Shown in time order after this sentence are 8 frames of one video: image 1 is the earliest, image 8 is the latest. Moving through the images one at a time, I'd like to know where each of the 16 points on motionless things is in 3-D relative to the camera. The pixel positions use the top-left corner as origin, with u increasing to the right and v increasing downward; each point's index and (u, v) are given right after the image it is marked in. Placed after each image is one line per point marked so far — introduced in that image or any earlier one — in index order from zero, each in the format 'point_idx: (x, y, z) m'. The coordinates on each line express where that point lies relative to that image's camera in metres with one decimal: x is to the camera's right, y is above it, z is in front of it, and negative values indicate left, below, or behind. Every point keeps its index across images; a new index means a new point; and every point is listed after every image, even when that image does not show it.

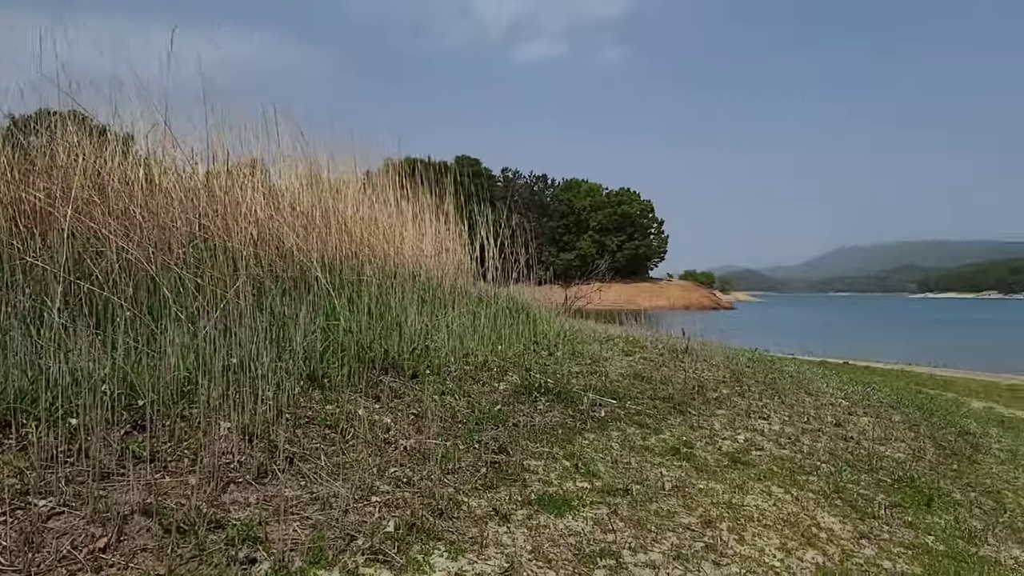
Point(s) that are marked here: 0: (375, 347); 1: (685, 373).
0: (-1.6, -0.7, +8.3) m
1: (+2.8, -1.3, +11.1) m
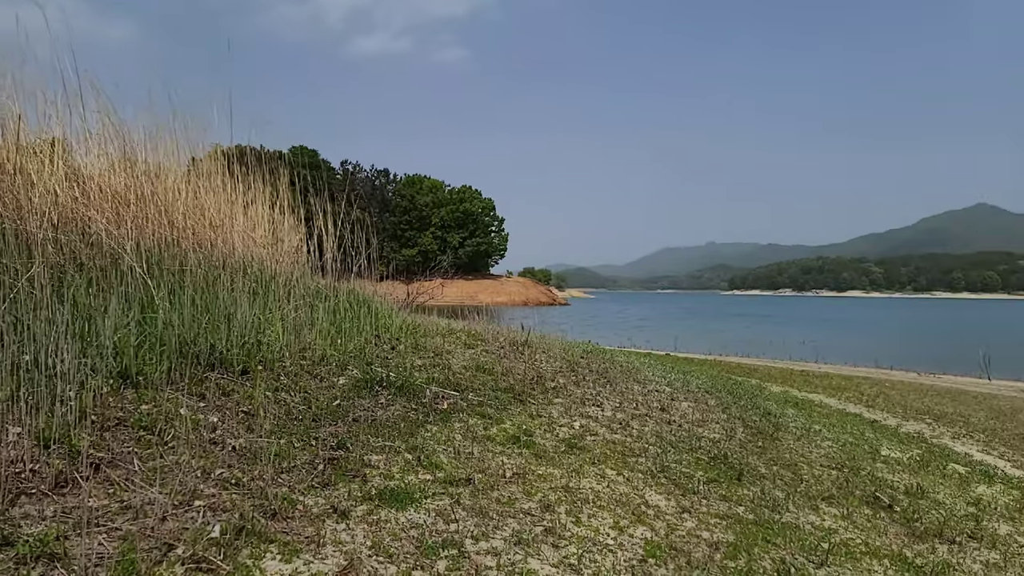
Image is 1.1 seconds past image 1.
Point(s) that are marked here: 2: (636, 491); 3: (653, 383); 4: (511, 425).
0: (-3.5, -0.6, +7.7) m
1: (+0.2, -1.2, +11.3) m
2: (+1.1, -1.9, +6.5) m
3: (+2.6, -1.7, +12.6) m
4: (0.0, -1.6, +8.0) m
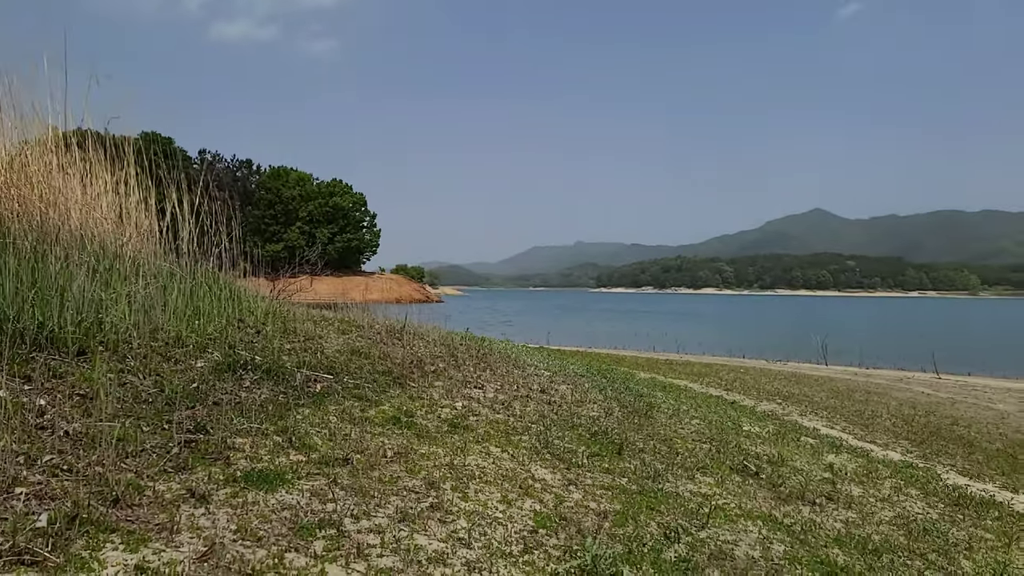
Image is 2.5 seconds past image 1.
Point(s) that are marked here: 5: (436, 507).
0: (-4.7, -0.3, +6.7) m
1: (-1.7, -1.0, +10.9) m
2: (+0.1, -1.6, +6.3) m
3: (+0.4, -1.4, +12.6) m
4: (-1.3, -1.3, +7.6) m
5: (-0.5, -1.5, +4.8) m
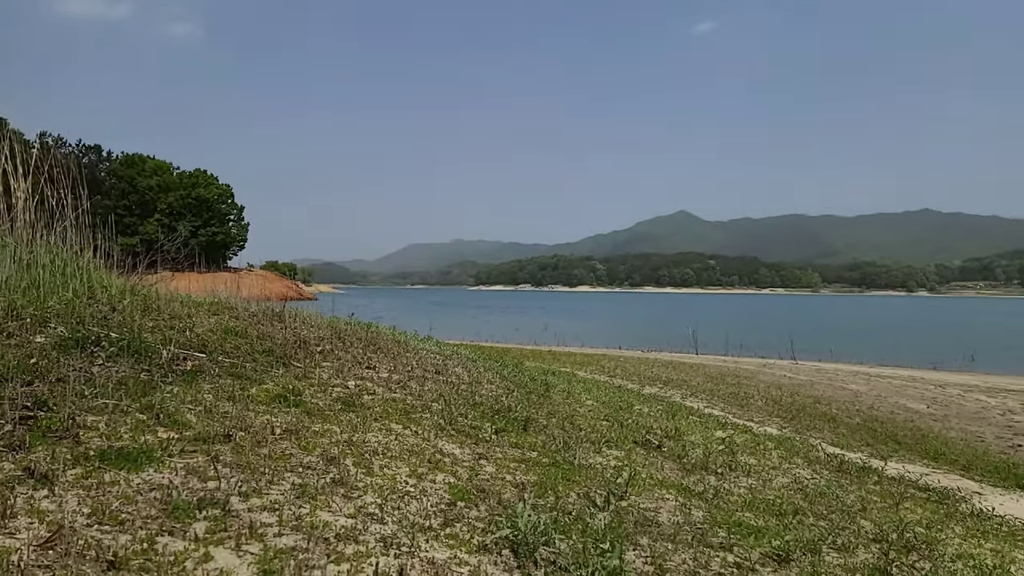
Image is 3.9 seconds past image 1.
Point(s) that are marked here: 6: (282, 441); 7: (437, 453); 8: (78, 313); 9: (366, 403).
0: (-5.4, 0.0, +5.3) m
1: (-3.3, -0.6, +10.0) m
2: (-0.7, -1.3, +5.8) m
3: (-1.5, -1.1, +12.0) m
4: (-2.3, -0.9, +6.8) m
5: (-1.0, -1.2, +4.1) m
6: (-1.6, -1.1, +4.9) m
7: (-0.6, -1.3, +5.5) m
8: (-4.7, -0.3, +7.6) m
9: (-1.4, -1.1, +6.9) m
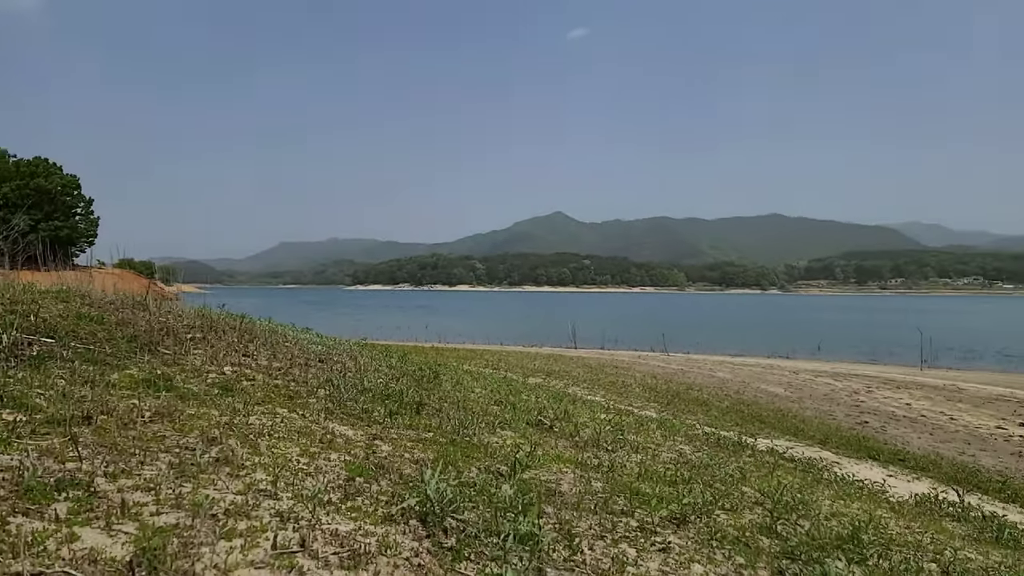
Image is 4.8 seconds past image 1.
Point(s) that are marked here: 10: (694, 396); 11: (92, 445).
0: (-6.1, +0.3, +4.1) m
1: (-4.8, -0.4, +9.1) m
2: (-1.5, -1.1, +5.4) m
3: (-3.4, -0.9, +11.4) m
4: (-3.3, -0.7, +6.2) m
5: (-1.6, -0.9, +3.8) m
6: (-2.2, -0.9, +4.4) m
7: (-1.4, -1.1, +5.2) m
8: (-5.8, -0.1, +6.5) m
9: (-2.4, -0.9, +6.4) m
10: (+4.7, -2.8, +18.1) m
11: (-2.1, -0.8, +3.5) m
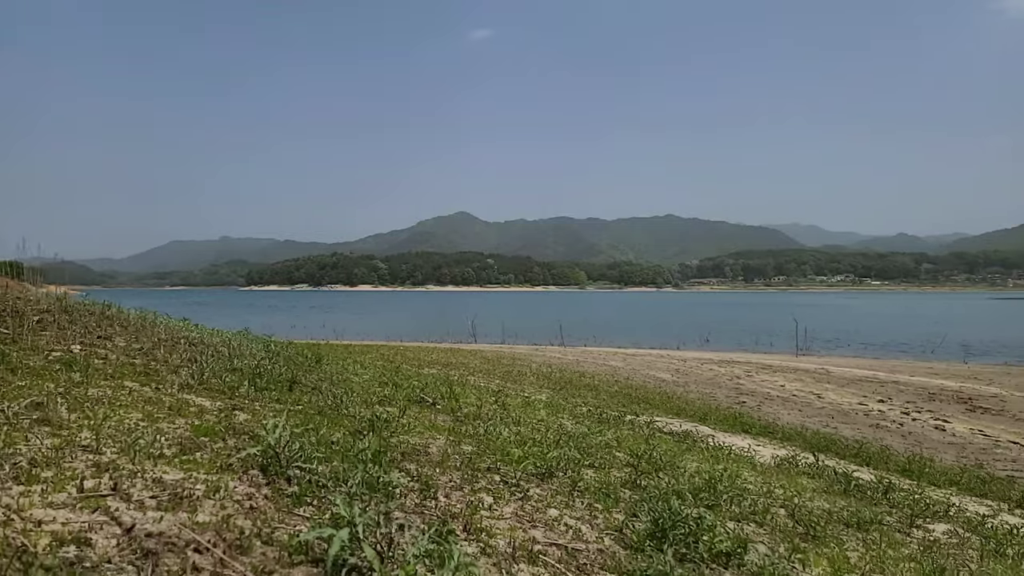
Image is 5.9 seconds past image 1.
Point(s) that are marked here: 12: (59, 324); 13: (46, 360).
0: (-6.9, +0.5, +3.2) m
1: (-6.3, -0.1, +8.3) m
2: (-2.5, -0.8, +5.1) m
3: (-5.2, -0.6, +10.8) m
4: (-4.4, -0.5, +5.6) m
5: (-2.3, -0.7, +3.5) m
6: (-3.1, -0.6, +4.0) m
7: (-2.3, -0.8, +4.9) m
8: (-6.9, +0.2, +5.6) m
9: (-3.5, -0.7, +5.9) m
10: (+2.0, -2.5, +18.5) m
11: (-2.8, -0.5, +3.2) m
12: (-5.2, -0.4, +8.0) m
13: (-3.8, -0.6, +5.7) m
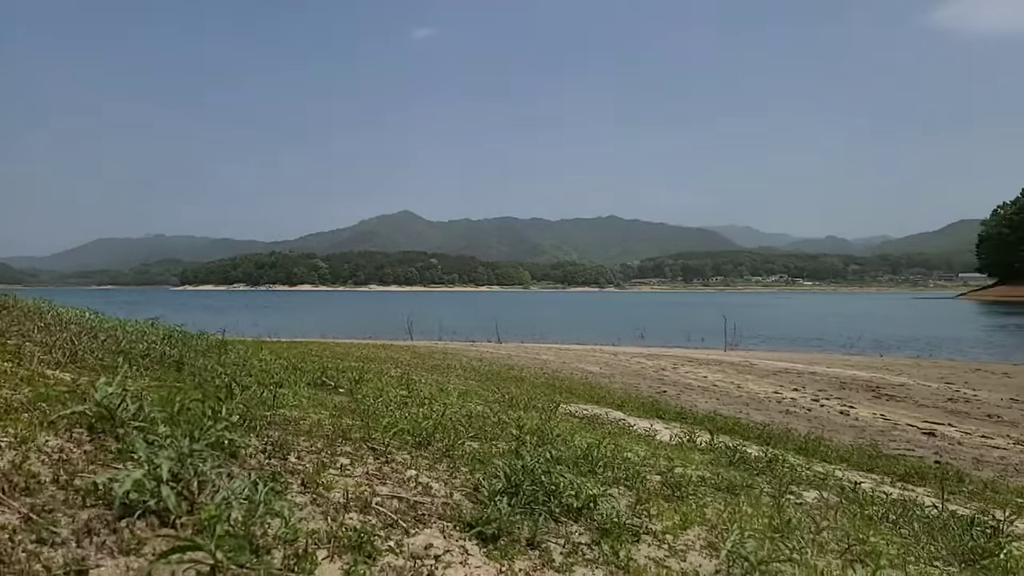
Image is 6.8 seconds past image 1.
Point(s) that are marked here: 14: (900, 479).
0: (-7.6, +0.7, +2.7) m
1: (-7.4, +0.1, +7.9) m
2: (-3.4, -0.6, +4.9) m
3: (-6.5, -0.4, +10.4) m
4: (-5.3, -0.3, +5.3) m
5: (-3.1, -0.5, +3.3) m
6: (-3.9, -0.4, +3.7) m
7: (-3.2, -0.6, +4.7) m
8: (-7.8, +0.4, +5.1) m
9: (-4.5, -0.4, +5.7) m
10: (0.0, -2.3, +18.7) m
11: (-3.6, -0.3, +2.9) m
12: (-6.3, -0.2, +7.6) m
13: (-4.7, -0.4, +5.4) m
14: (+4.8, -2.4, +8.7) m
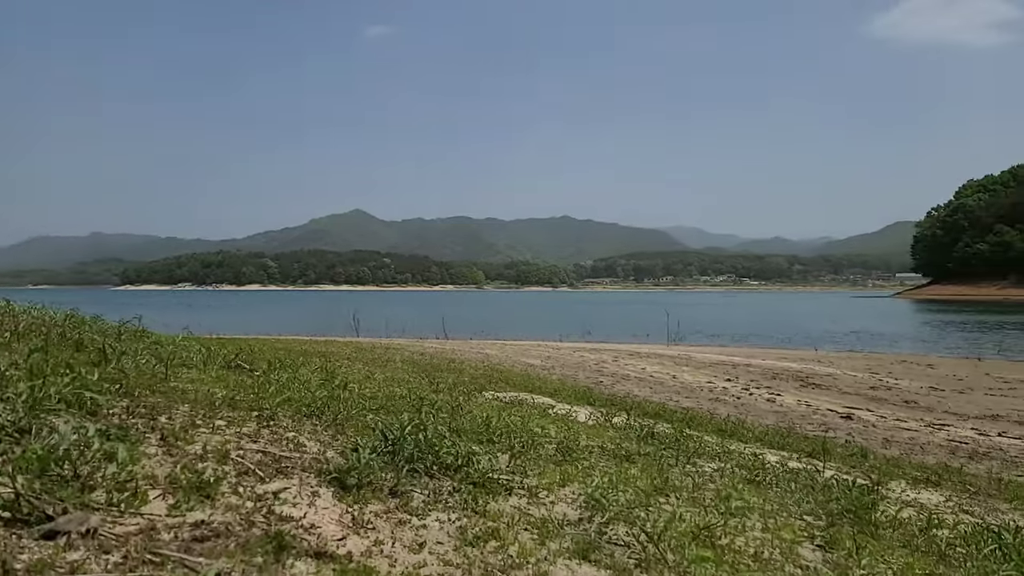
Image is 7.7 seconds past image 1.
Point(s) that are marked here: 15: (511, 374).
0: (-8.2, +0.9, +2.3) m
1: (-8.3, +0.3, +7.4) m
2: (-4.2, -0.4, +4.8) m
3: (-7.6, -0.2, +10.0) m
4: (-6.1, -0.1, +5.0) m
5: (-3.7, -0.2, +3.2) m
6: (-4.6, -0.2, +3.5) m
7: (-3.9, -0.4, +4.6) m
8: (-8.6, +0.6, +4.6) m
9: (-5.3, -0.2, +5.4) m
10: (-1.6, -2.1, +18.7) m
11: (-4.2, -0.1, +2.8) m
12: (-7.2, 0.0, +7.2) m
13: (-5.5, -0.2, +5.2) m
14: (+3.8, -2.2, +9.0) m
15: (0.0, -2.2, +17.7) m
